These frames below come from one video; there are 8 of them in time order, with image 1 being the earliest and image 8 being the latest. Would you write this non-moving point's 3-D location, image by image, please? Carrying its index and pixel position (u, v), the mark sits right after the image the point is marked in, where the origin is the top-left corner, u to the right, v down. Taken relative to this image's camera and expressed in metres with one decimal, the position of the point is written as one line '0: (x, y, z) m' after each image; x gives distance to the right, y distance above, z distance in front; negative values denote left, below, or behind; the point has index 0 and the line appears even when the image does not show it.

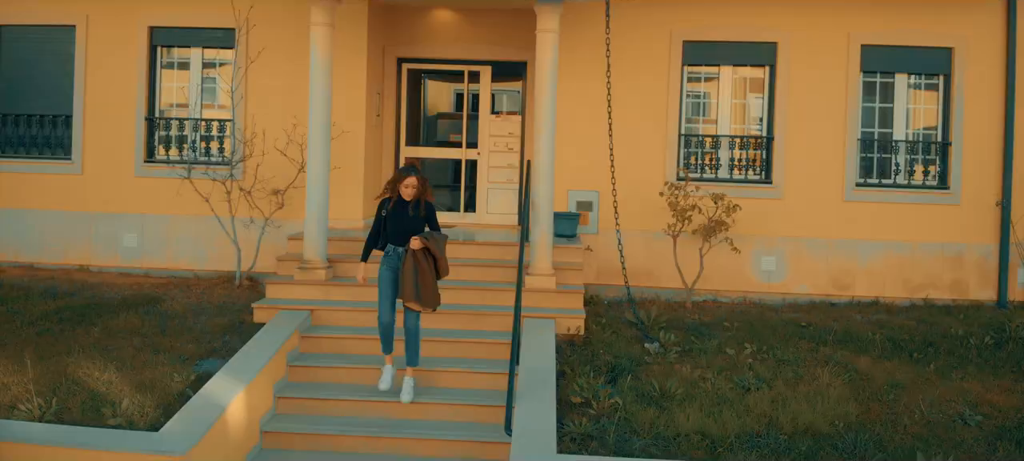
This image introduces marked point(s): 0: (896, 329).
0: (+4.0, -1.0, +9.2) m
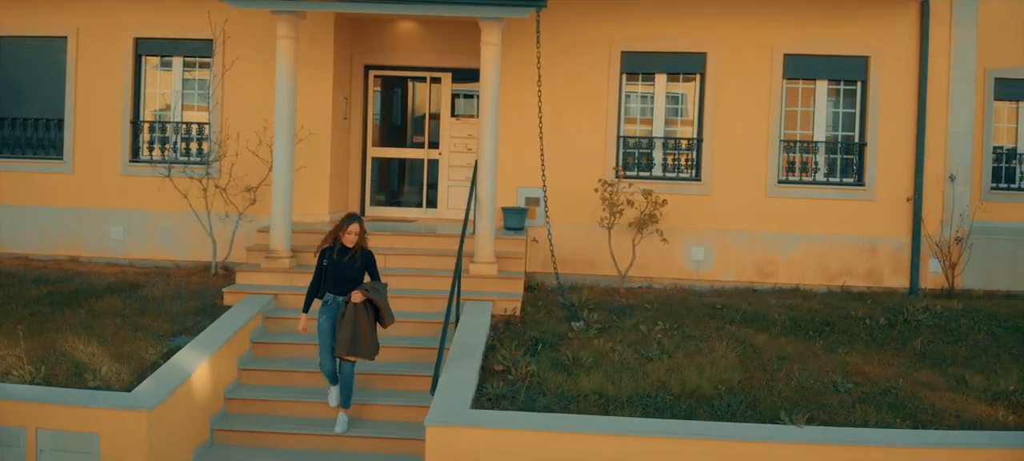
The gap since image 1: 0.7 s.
0: (+3.4, -1.0, +10.1) m
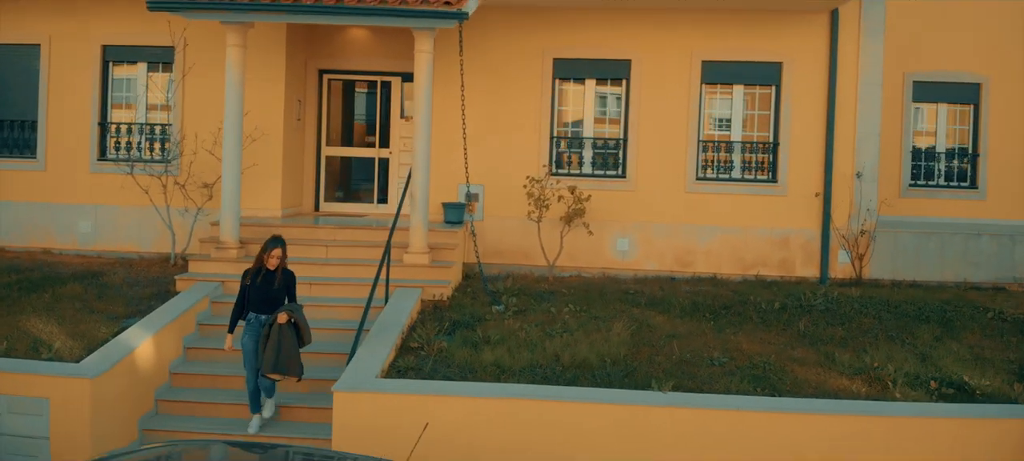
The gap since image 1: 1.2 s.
0: (+2.5, -0.9, +11.0) m
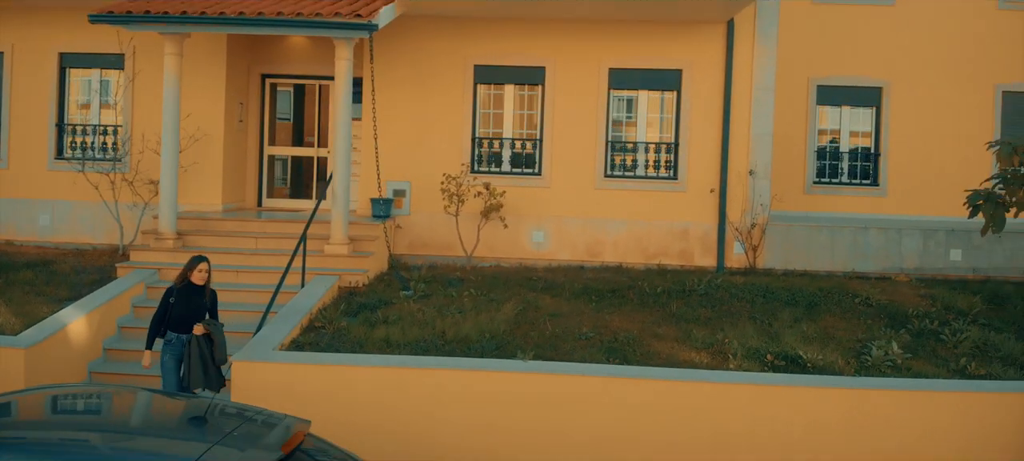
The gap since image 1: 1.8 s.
0: (+1.3, -0.8, +12.0) m
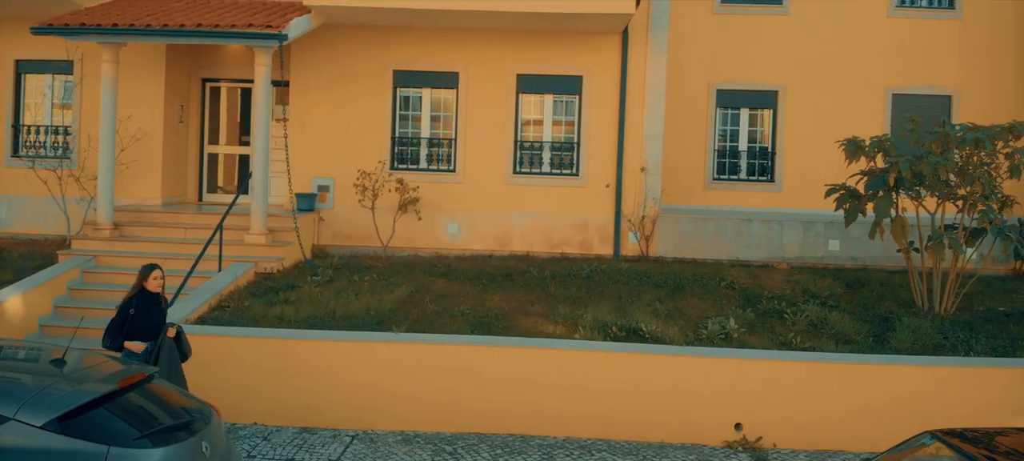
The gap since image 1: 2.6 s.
0: (-0.2, -0.6, +13.2) m
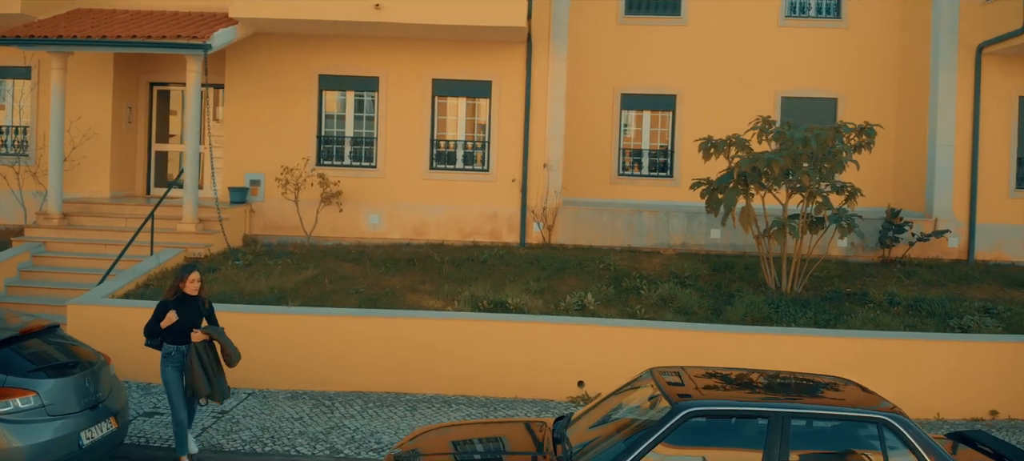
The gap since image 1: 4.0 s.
0: (-1.9, -0.4, +14.8) m
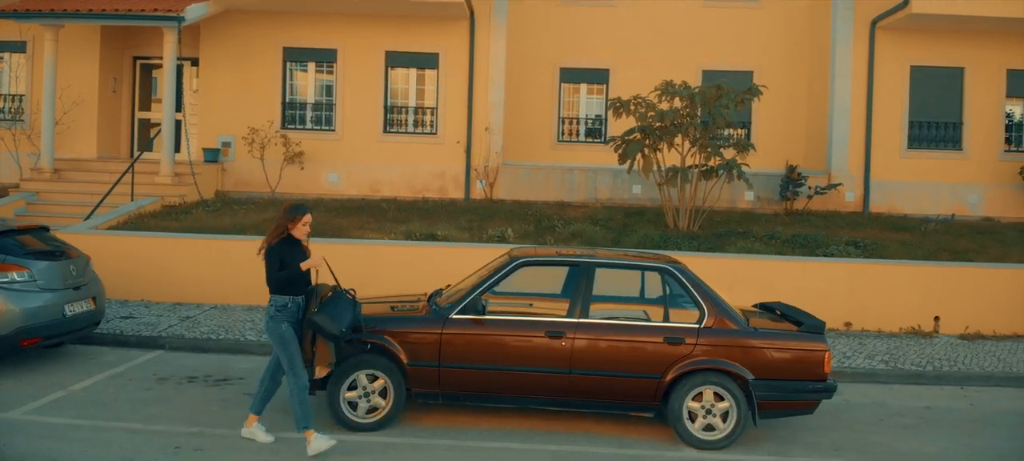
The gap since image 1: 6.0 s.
0: (-3.1, +0.5, +16.7) m
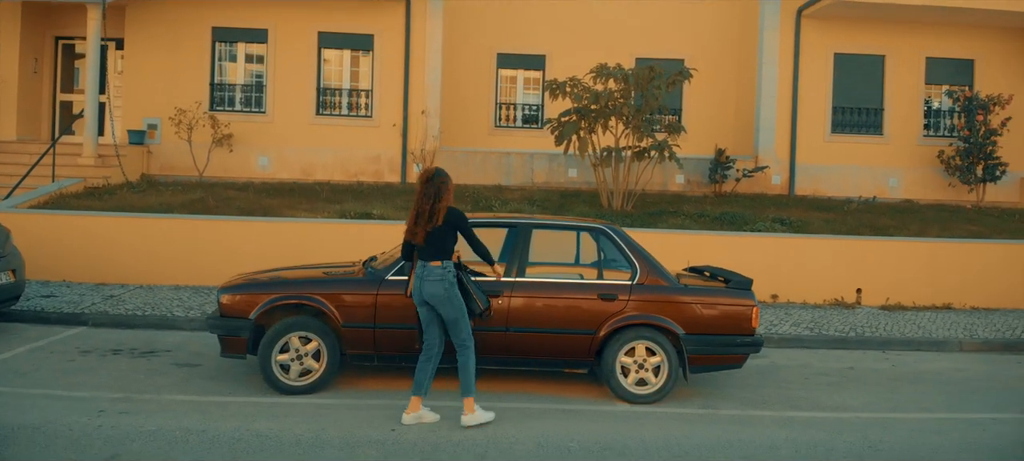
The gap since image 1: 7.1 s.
0: (-4.3, +0.9, +16.4) m
